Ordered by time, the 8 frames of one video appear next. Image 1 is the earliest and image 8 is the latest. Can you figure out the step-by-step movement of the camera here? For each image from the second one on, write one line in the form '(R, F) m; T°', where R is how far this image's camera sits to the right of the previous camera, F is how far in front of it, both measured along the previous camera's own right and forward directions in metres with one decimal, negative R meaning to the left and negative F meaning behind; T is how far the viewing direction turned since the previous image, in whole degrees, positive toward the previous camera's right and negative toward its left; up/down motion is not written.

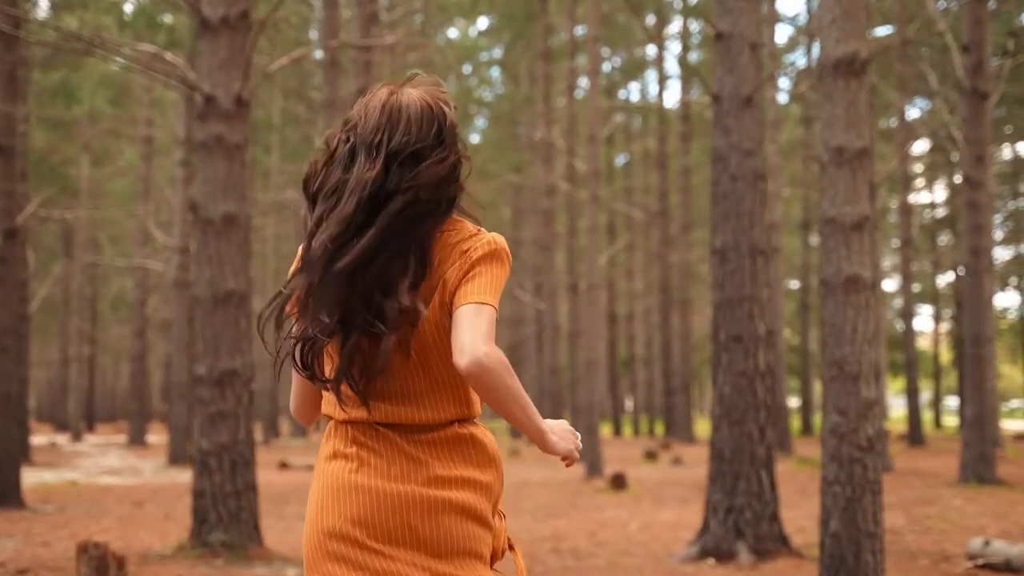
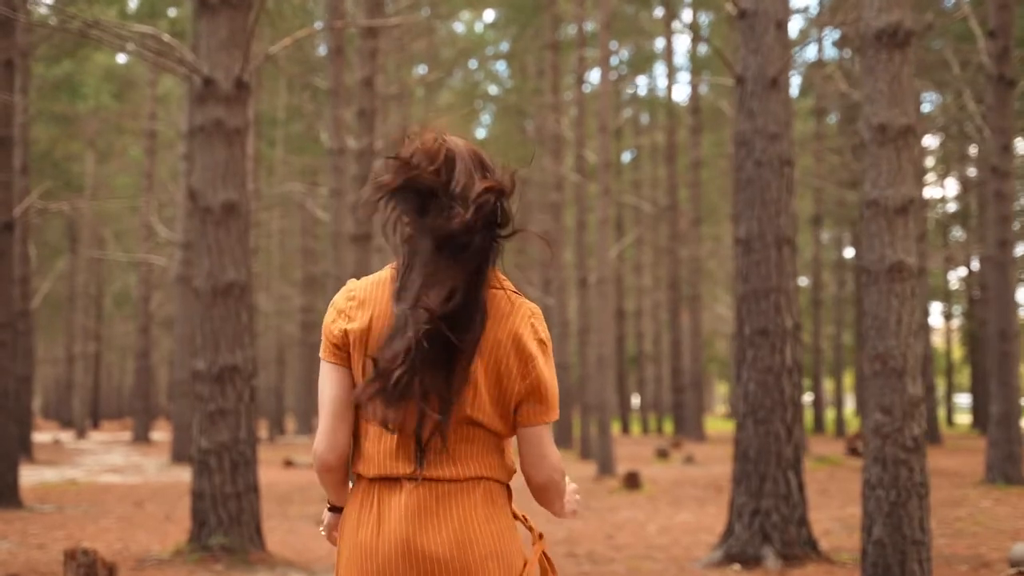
(-0.1, +0.4) m; 0°
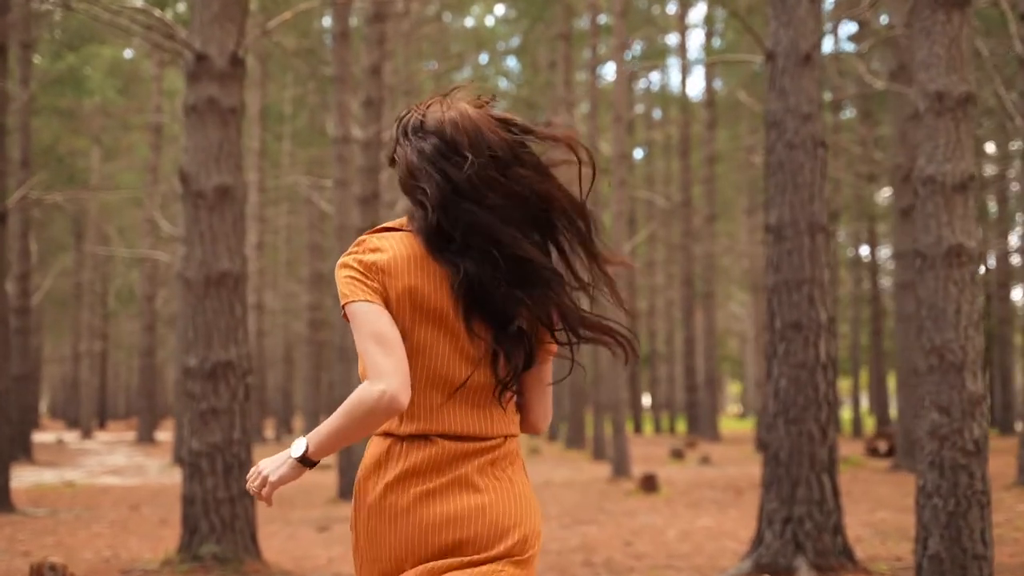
(0.0, +0.5) m; -1°
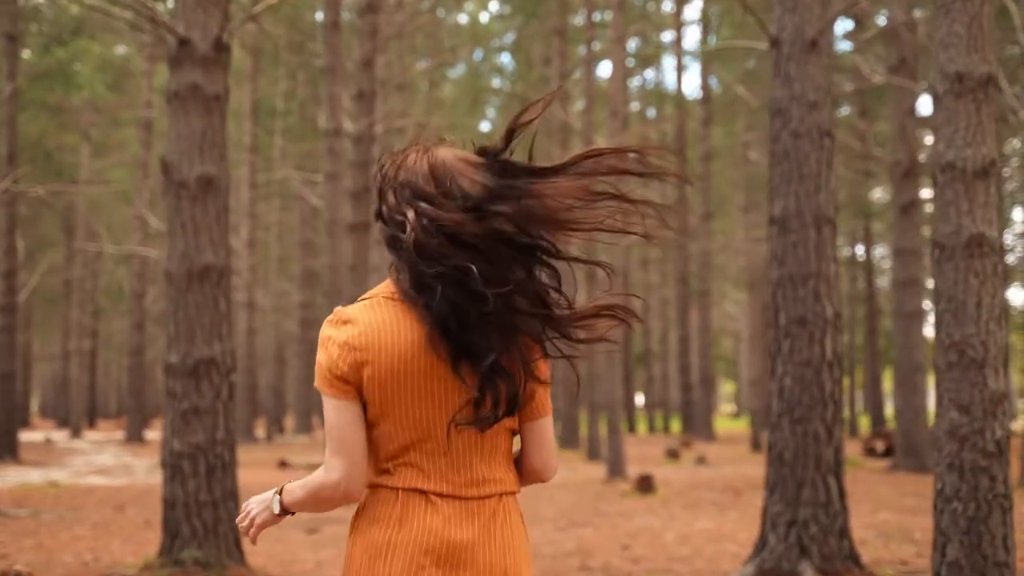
(0.0, +0.3) m; 0°
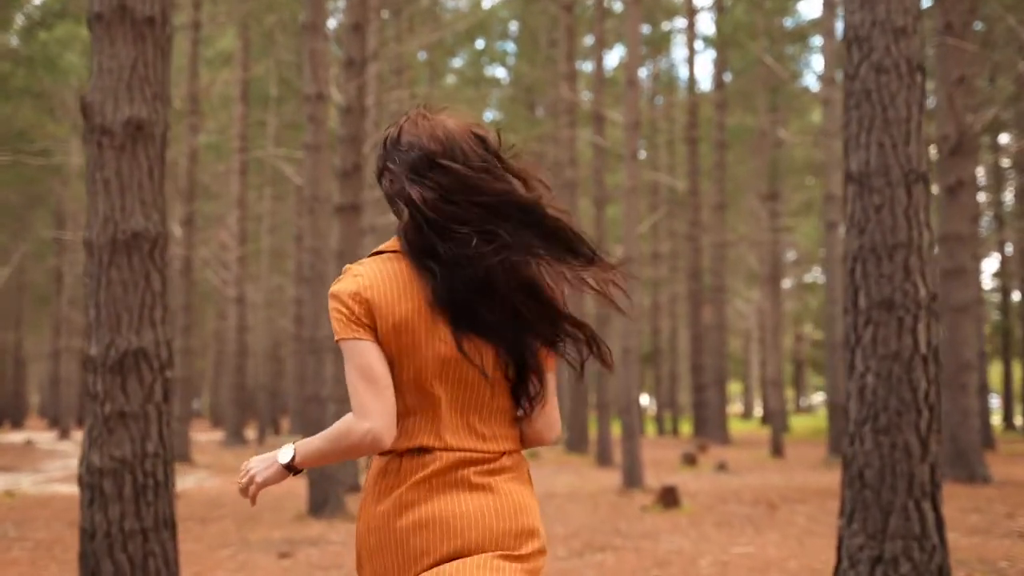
(0.0, +1.5) m; 0°
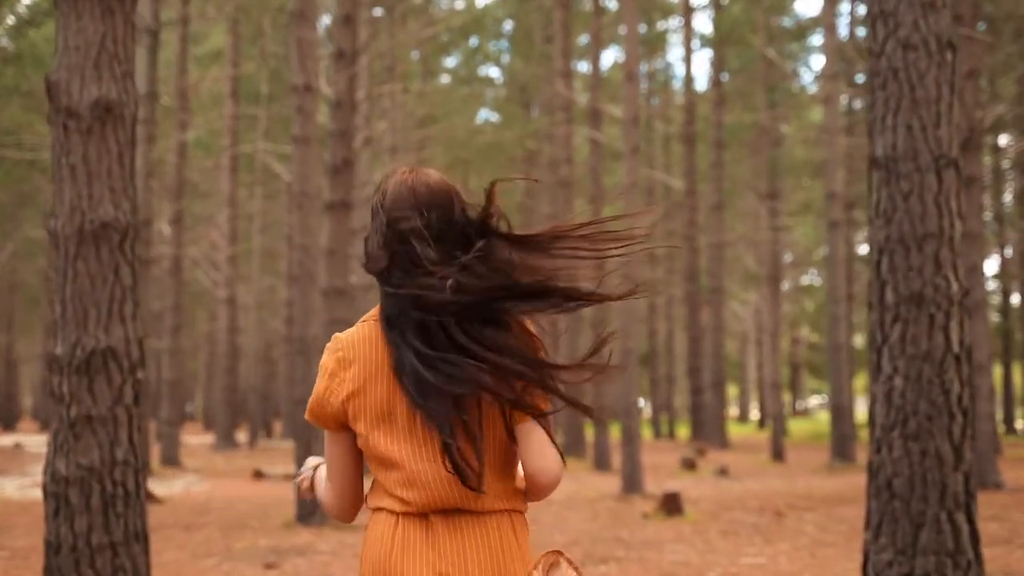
(0.0, +0.4) m; 0°
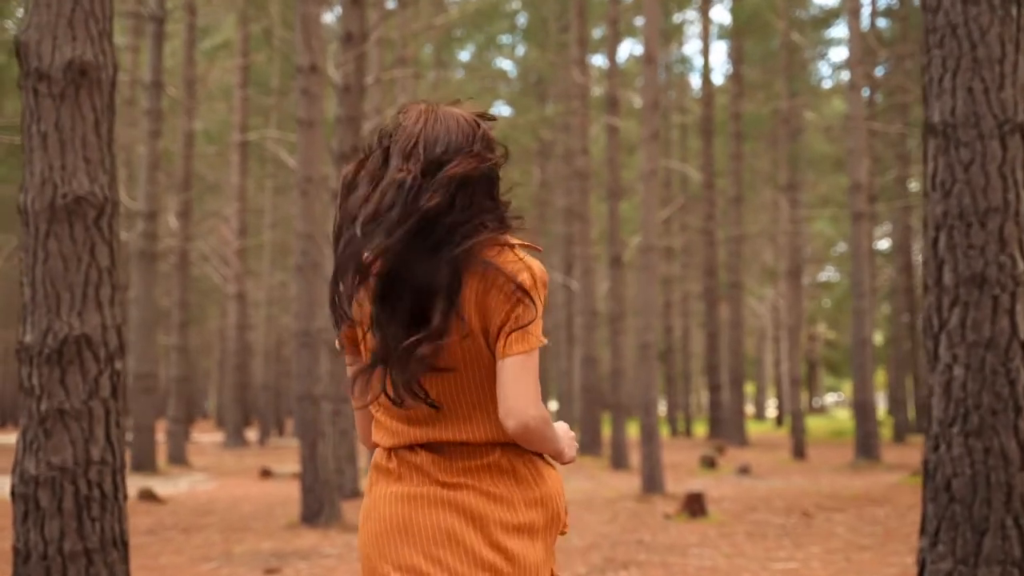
(0.0, +0.5) m; -1°
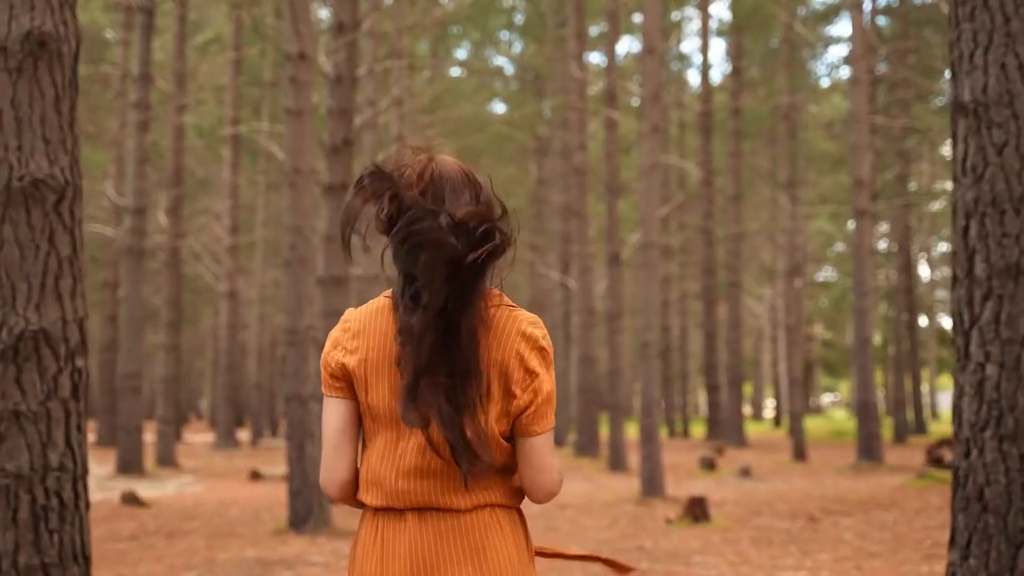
(0.0, +0.4) m; 0°
